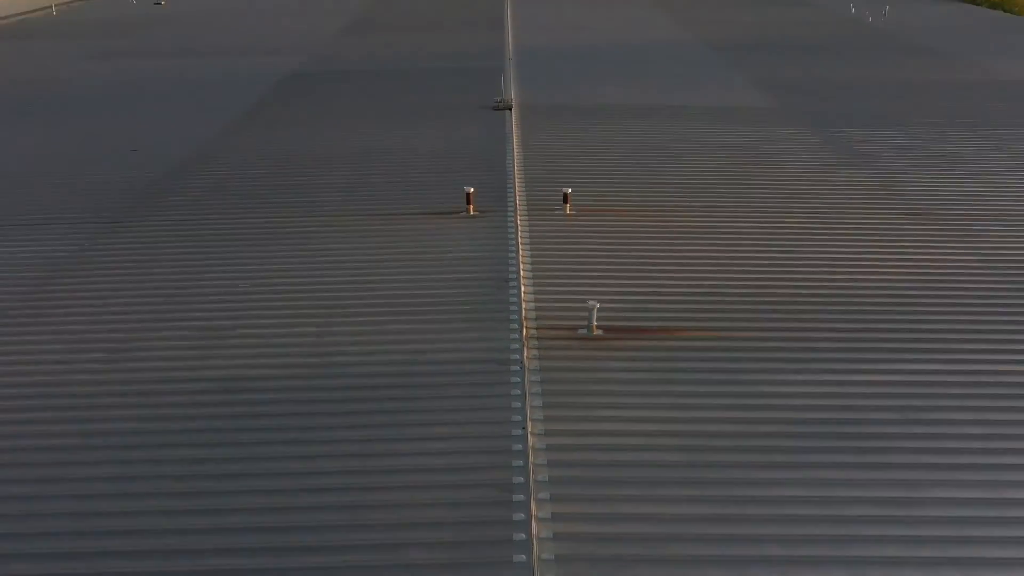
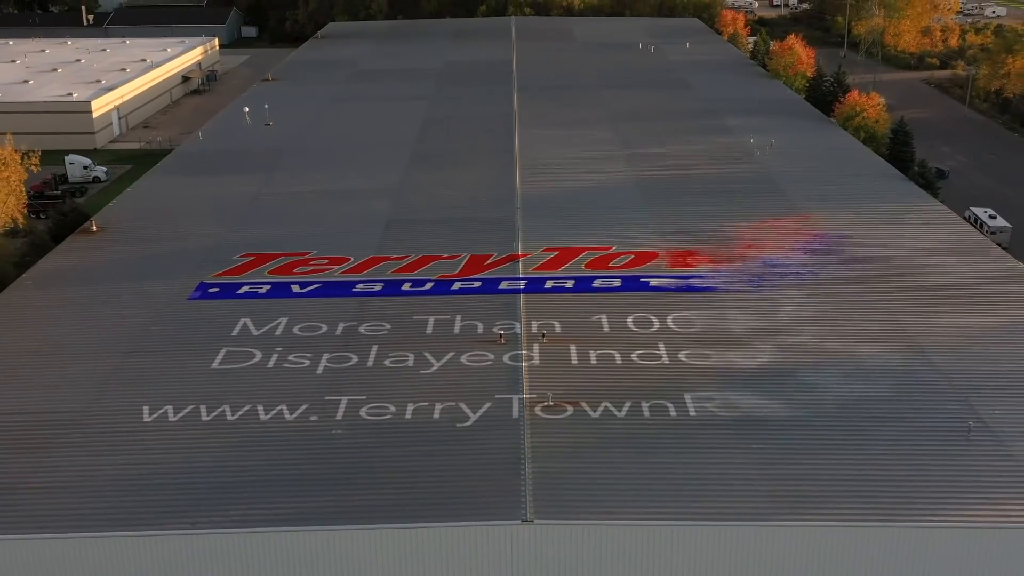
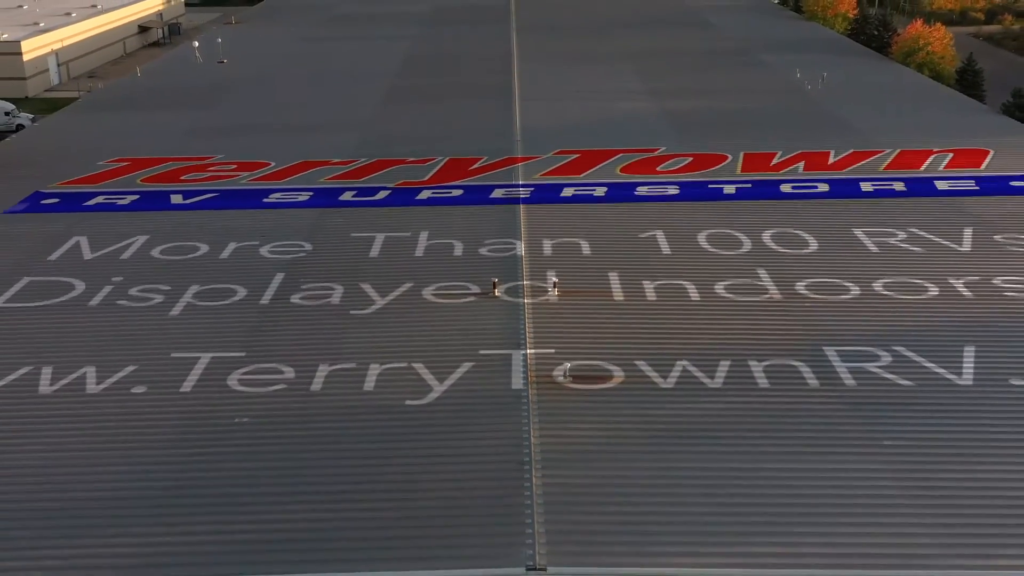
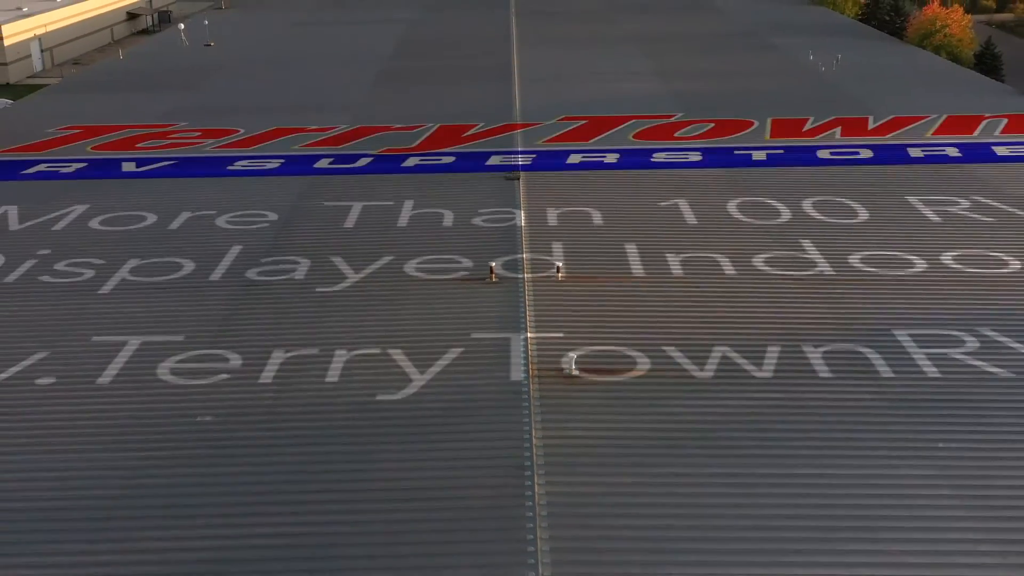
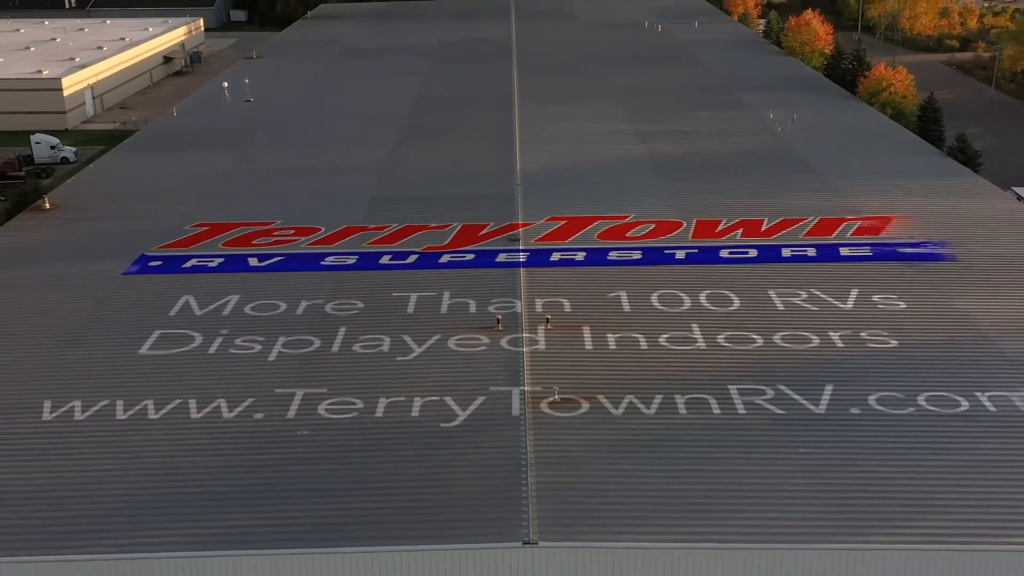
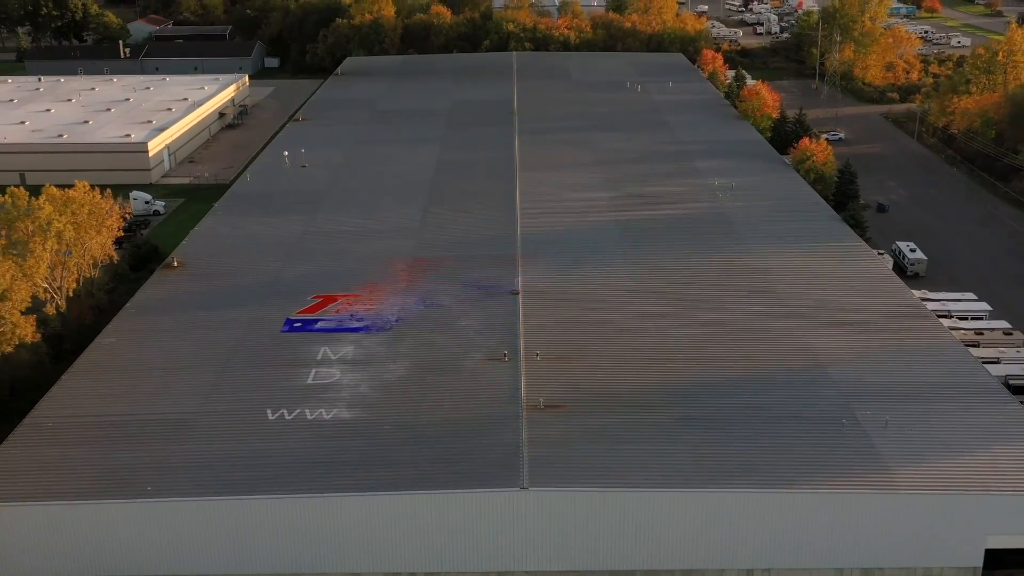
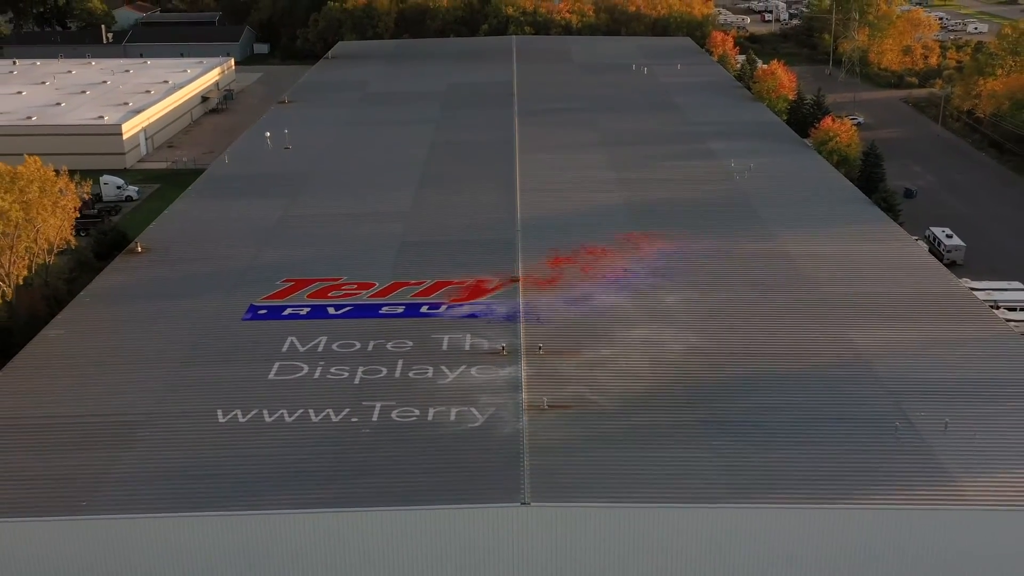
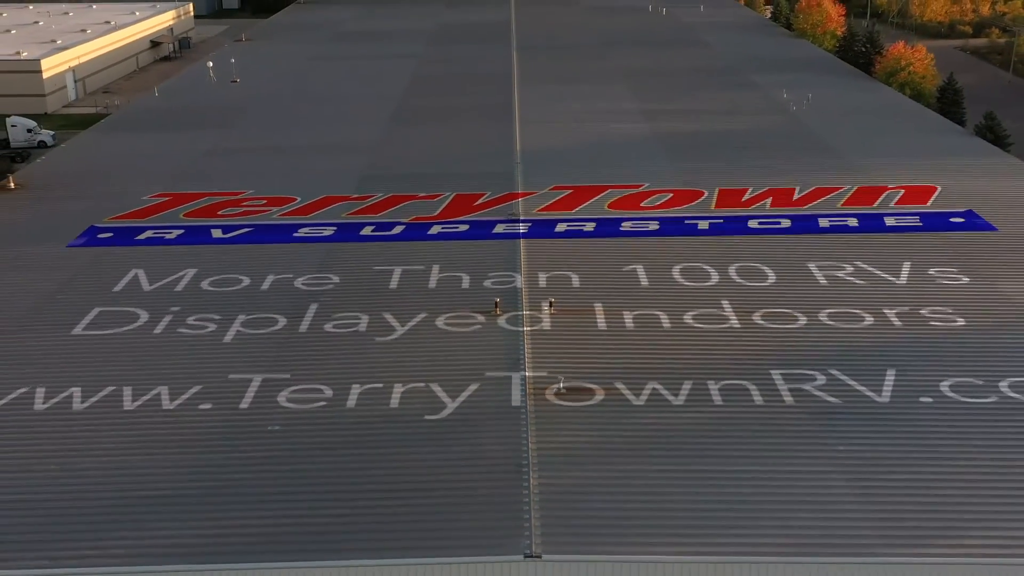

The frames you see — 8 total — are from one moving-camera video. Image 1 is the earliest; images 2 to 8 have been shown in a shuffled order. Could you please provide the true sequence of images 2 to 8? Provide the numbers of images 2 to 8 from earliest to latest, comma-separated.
4, 3, 8, 5, 2, 7, 6
